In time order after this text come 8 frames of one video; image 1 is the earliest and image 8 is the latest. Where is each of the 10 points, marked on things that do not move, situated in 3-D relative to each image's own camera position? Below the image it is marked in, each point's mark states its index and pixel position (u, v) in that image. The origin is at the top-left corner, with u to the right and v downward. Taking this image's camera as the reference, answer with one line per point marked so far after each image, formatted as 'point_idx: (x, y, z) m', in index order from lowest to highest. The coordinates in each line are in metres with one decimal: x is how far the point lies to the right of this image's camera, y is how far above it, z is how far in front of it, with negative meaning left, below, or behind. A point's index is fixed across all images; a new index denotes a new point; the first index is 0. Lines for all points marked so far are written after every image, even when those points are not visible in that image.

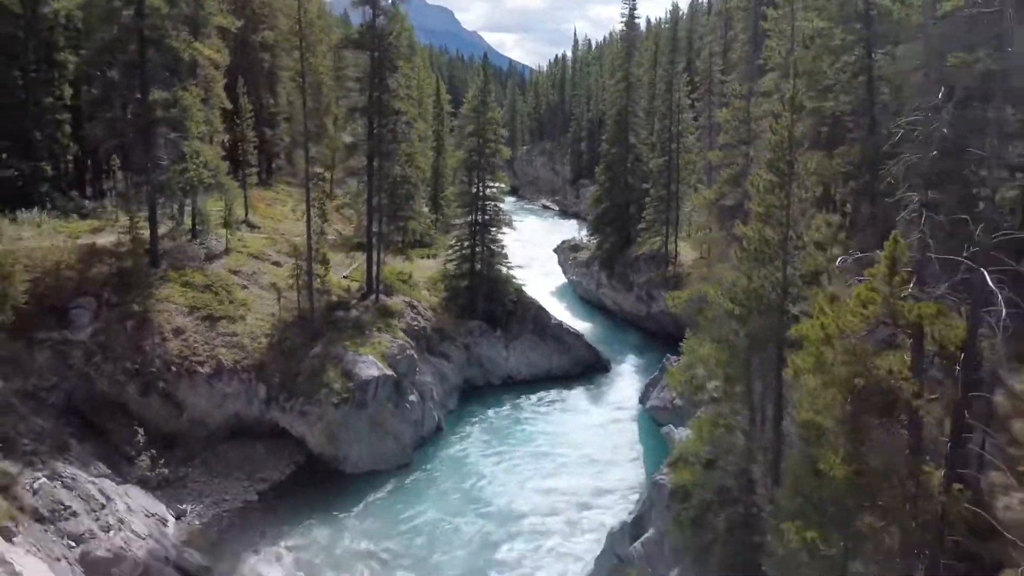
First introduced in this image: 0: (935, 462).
0: (+5.2, -2.1, +10.1) m
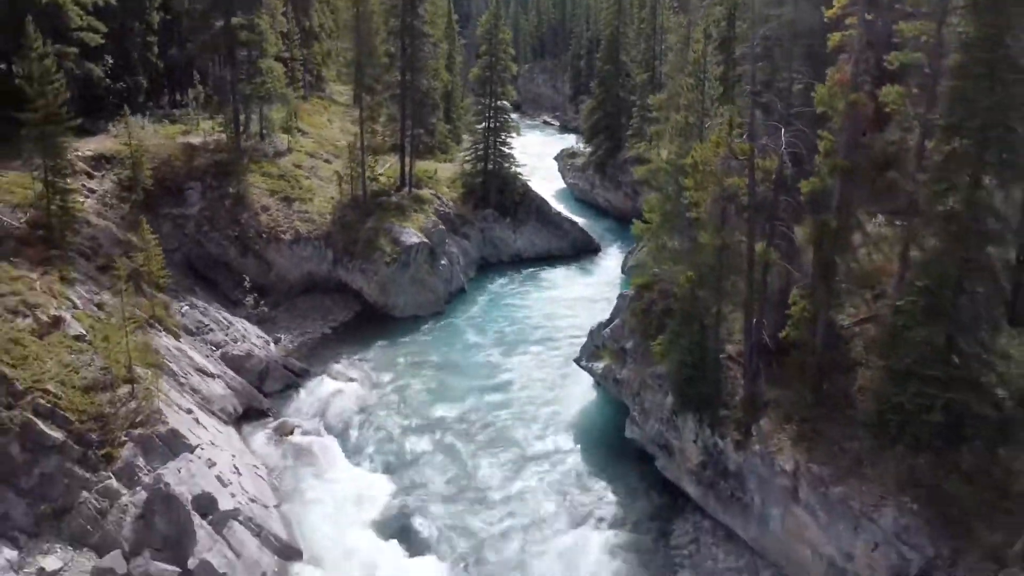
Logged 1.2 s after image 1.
0: (+5.6, +1.0, +17.9) m
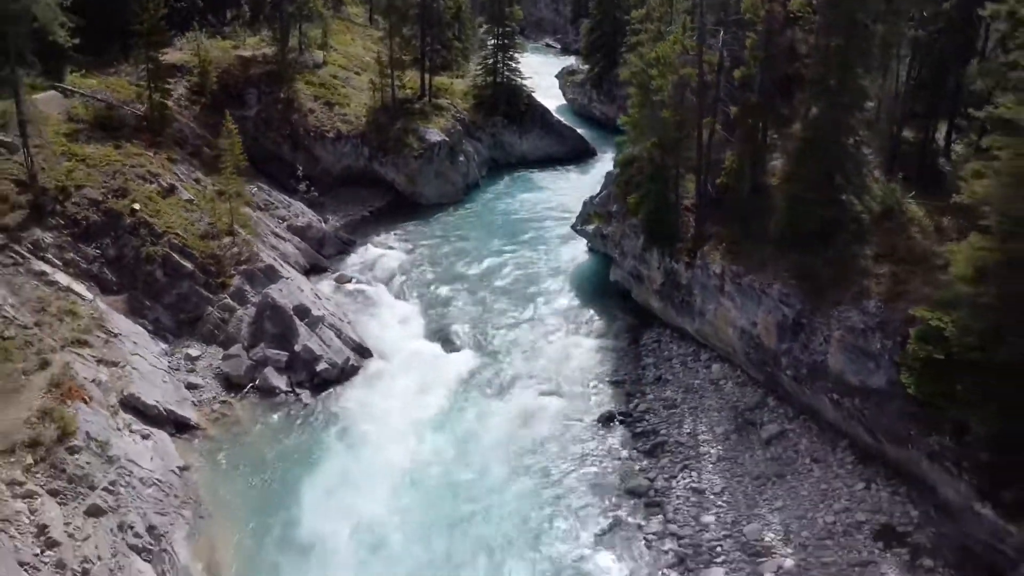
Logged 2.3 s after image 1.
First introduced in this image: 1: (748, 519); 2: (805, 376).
0: (+5.9, +5.0, +24.2) m
1: (+5.0, -4.8, +17.2) m
2: (+6.8, -2.0, +19.1) m
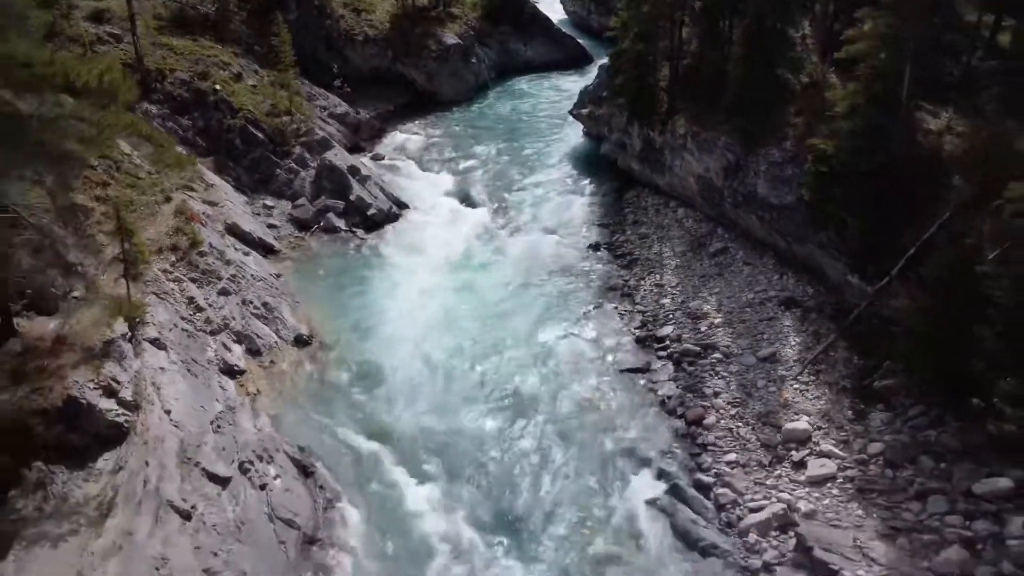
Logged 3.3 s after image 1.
0: (+6.3, +10.1, +30.0) m
1: (+5.3, -0.3, +23.9) m
2: (+7.2, +2.7, +25.5) m
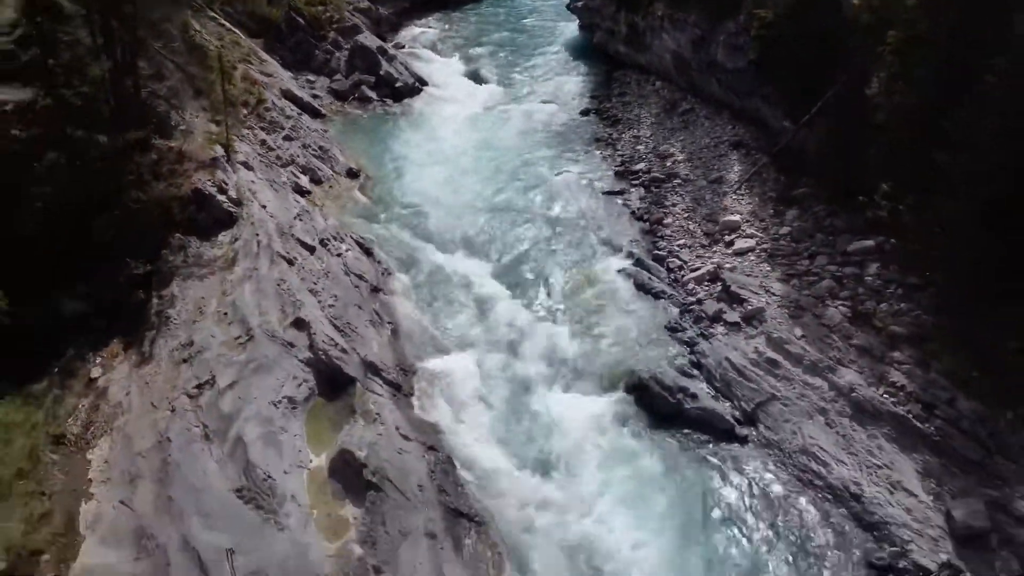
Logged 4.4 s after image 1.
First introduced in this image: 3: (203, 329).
0: (+6.5, +16.1, +35.0) m
1: (+5.5, +5.2, +29.8) m
2: (+7.4, +8.3, +31.2) m
3: (-6.9, -0.9, +18.3) m
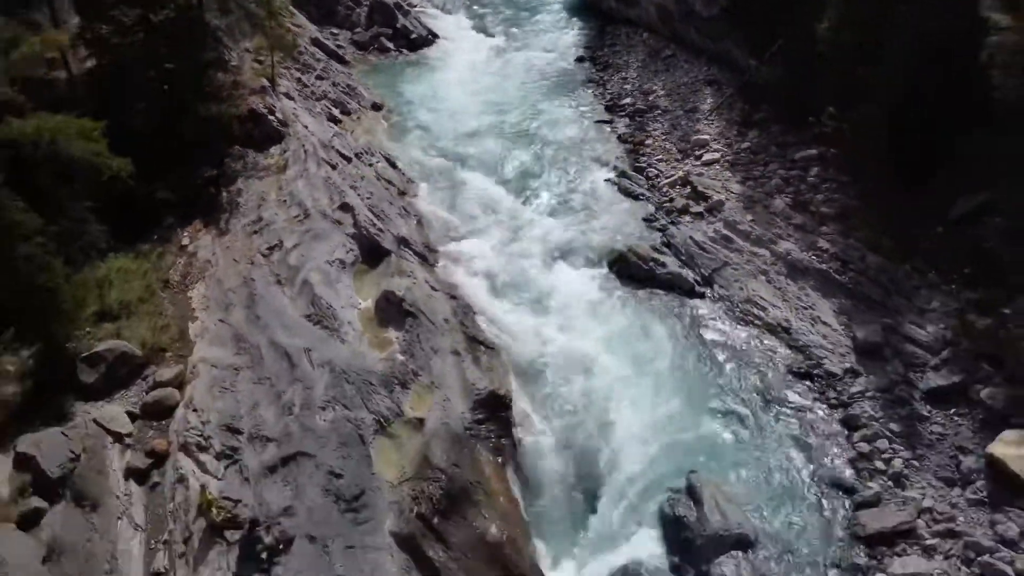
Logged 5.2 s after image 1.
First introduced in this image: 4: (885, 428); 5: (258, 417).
0: (+6.6, +19.5, +39.2) m
1: (+5.6, +8.5, +34.1) m
2: (+7.5, +11.6, +35.5) m
3: (-6.8, +2.1, +22.8) m
4: (+7.8, -2.9, +17.1) m
5: (-5.1, -2.6, +16.4) m
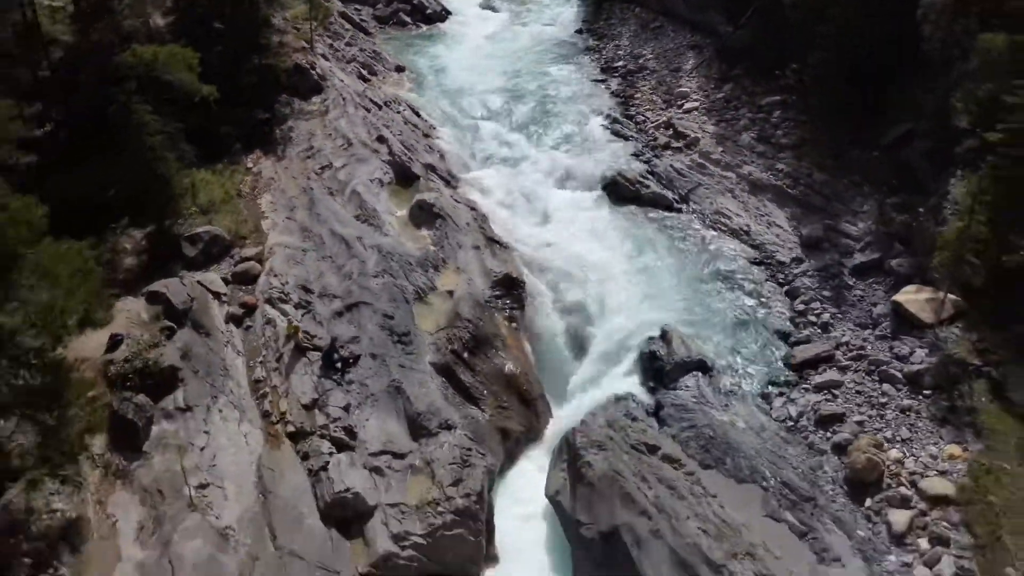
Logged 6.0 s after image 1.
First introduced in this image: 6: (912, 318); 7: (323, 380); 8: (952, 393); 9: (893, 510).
0: (+6.9, +22.2, +43.7) m
1: (+5.9, +11.2, +38.6) m
2: (+7.8, +14.4, +40.0) m
3: (-6.5, +4.9, +27.3) m
4: (+8.1, -0.1, +21.6) m
5: (-4.8, +0.2, +20.9) m
6: (+9.3, -0.7, +19.0) m
7: (-4.2, -1.9, +18.2) m
8: (+9.1, -2.2, +16.9) m
9: (+6.8, -4.0, +14.7) m
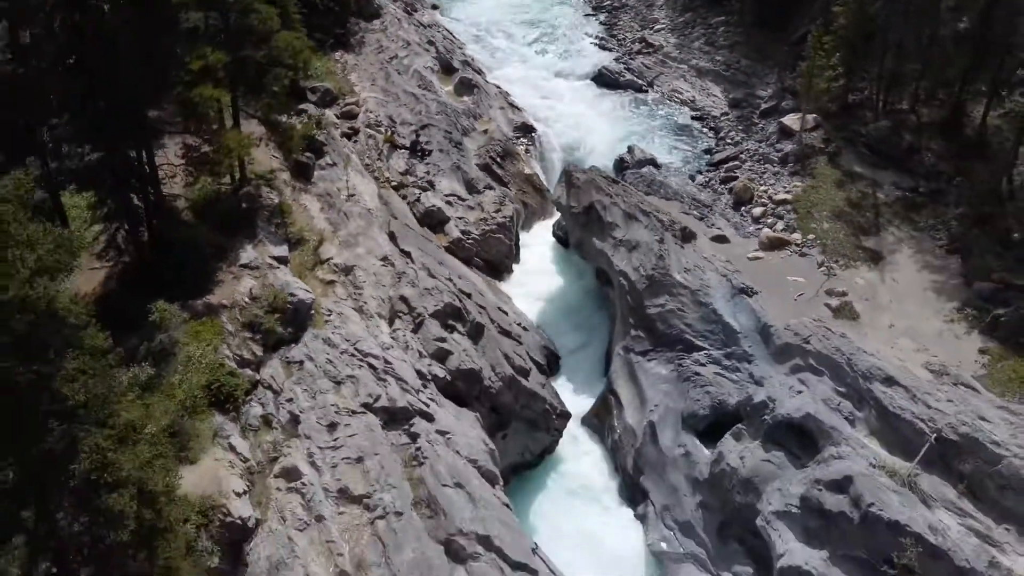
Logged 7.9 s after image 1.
0: (+7.5, +28.5, +54.1) m
1: (+6.5, +17.6, +49.0) m
2: (+8.4, +20.7, +50.4) m
3: (-5.9, +11.2, +37.6) m
4: (+8.7, +6.2, +32.0) m
5: (-4.1, +6.5, +31.2) m
6: (+9.9, +5.7, +29.4) m
7: (-3.5, +4.4, +28.6) m
8: (+9.8, +4.2, +27.3) m
9: (+7.4, +2.4, +25.0) m
